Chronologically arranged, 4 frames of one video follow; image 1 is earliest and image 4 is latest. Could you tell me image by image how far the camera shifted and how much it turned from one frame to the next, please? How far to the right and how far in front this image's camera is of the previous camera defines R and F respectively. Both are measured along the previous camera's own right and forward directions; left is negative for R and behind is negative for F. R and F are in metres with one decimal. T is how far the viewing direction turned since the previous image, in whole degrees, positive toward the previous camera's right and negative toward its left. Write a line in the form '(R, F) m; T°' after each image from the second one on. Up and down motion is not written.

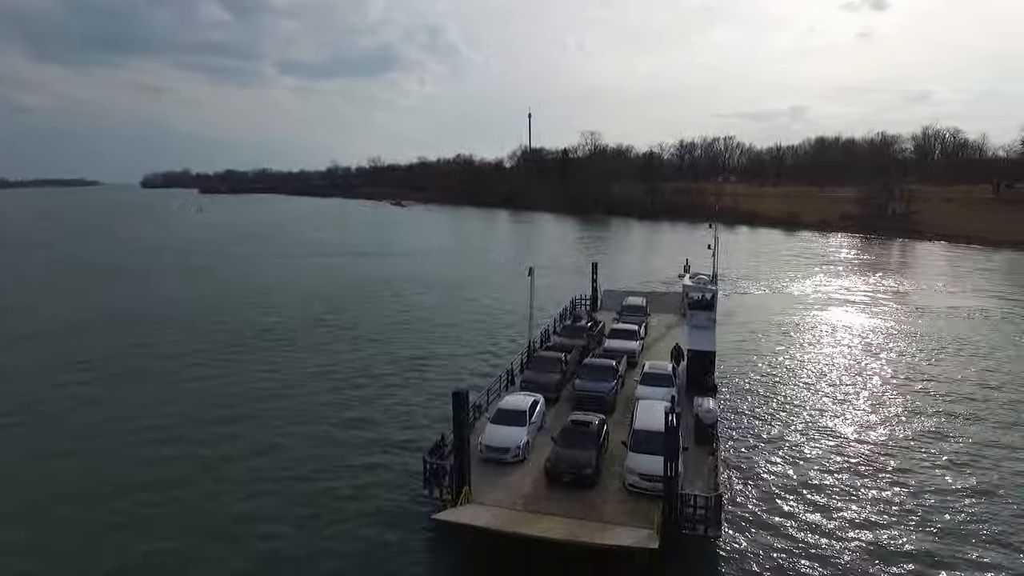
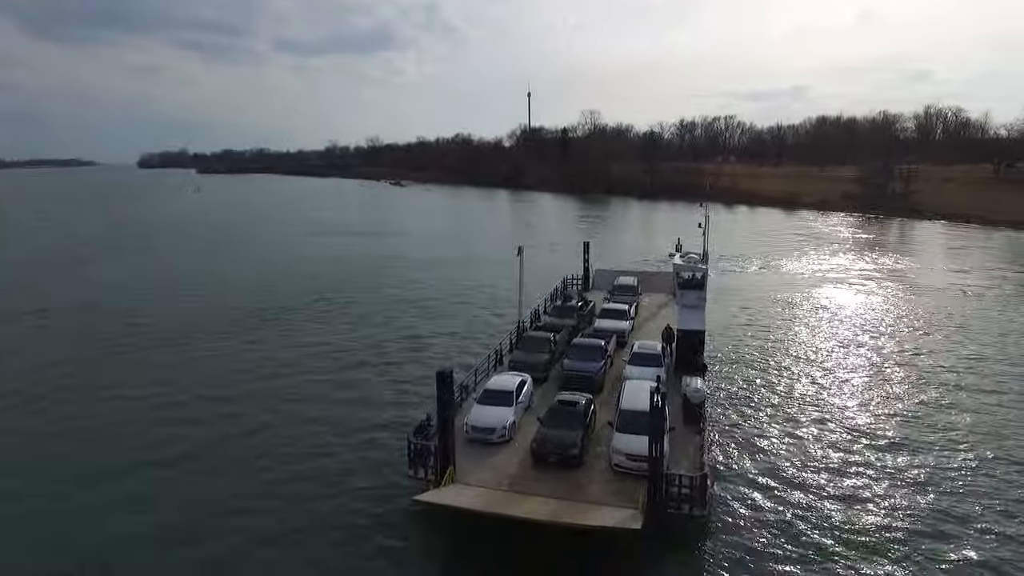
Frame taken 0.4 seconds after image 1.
(+0.1, +0.1) m; 0°
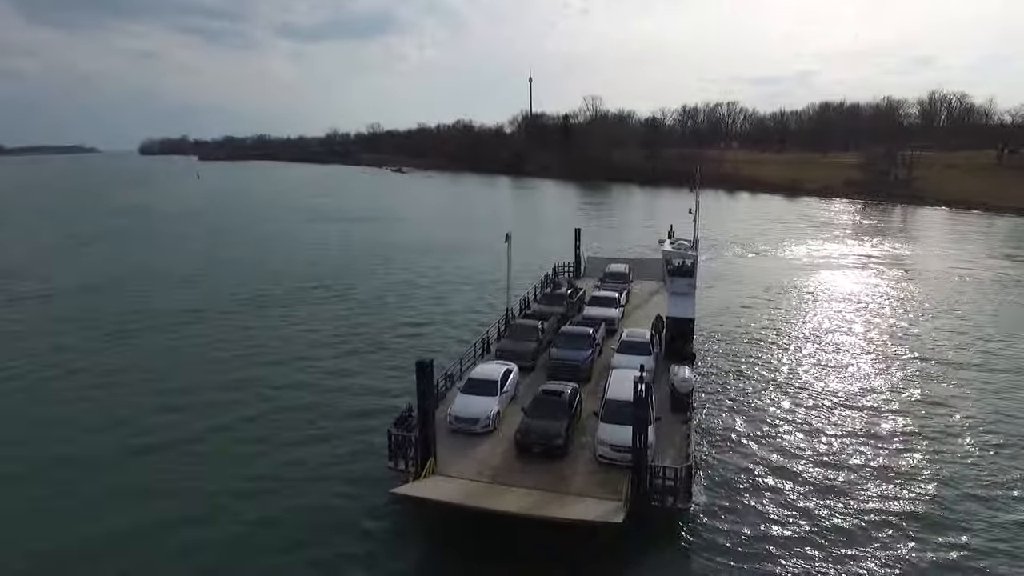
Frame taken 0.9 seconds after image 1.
(+0.2, +0.2) m; 0°
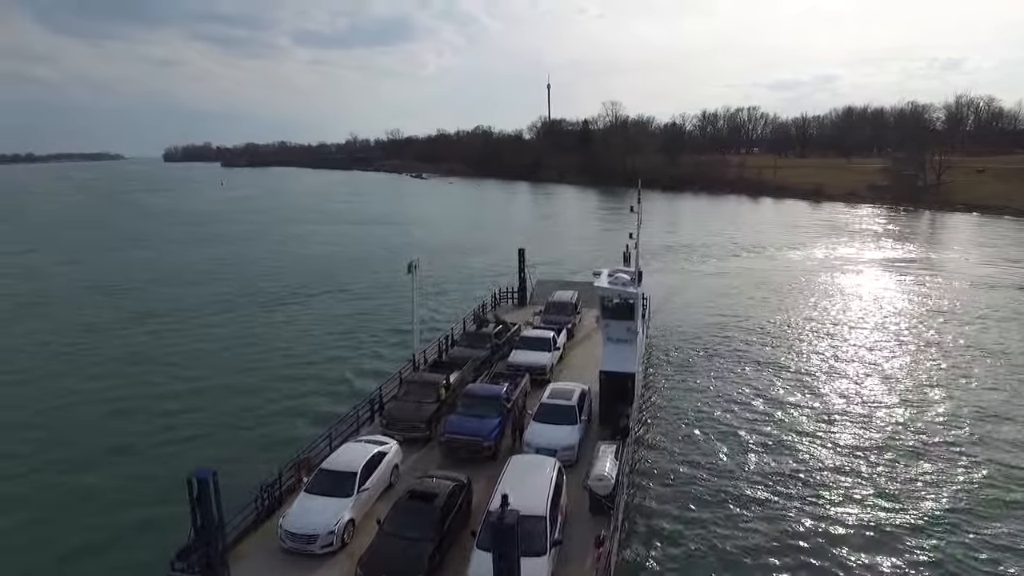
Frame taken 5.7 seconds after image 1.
(+1.3, +2.4) m; -2°
